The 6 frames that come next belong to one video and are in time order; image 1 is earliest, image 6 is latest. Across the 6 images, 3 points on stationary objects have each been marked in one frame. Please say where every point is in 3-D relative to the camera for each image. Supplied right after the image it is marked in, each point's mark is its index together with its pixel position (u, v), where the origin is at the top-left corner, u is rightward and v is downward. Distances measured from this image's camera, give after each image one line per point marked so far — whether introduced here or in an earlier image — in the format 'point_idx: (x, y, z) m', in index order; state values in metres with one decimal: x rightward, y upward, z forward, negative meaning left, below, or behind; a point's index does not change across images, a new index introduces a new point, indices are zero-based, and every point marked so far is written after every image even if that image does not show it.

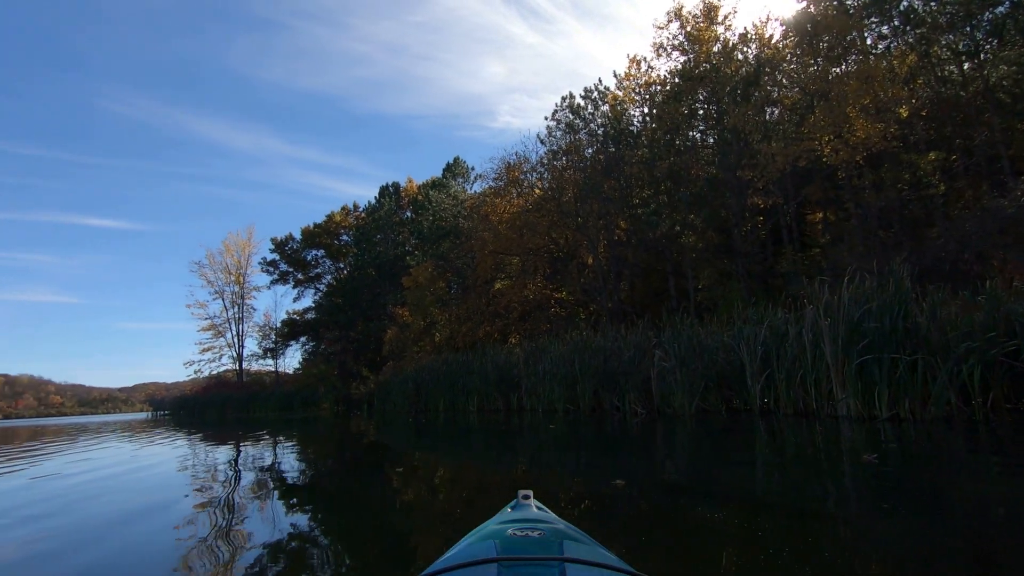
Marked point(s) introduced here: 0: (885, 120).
0: (+10.1, +4.6, +15.0) m
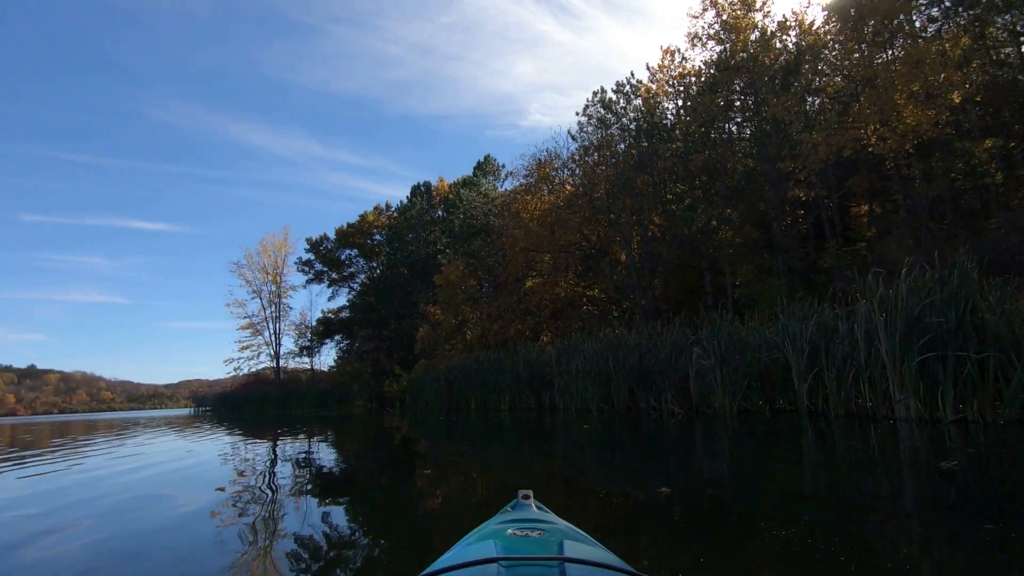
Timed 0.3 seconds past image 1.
0: (+10.9, +4.7, +14.2) m
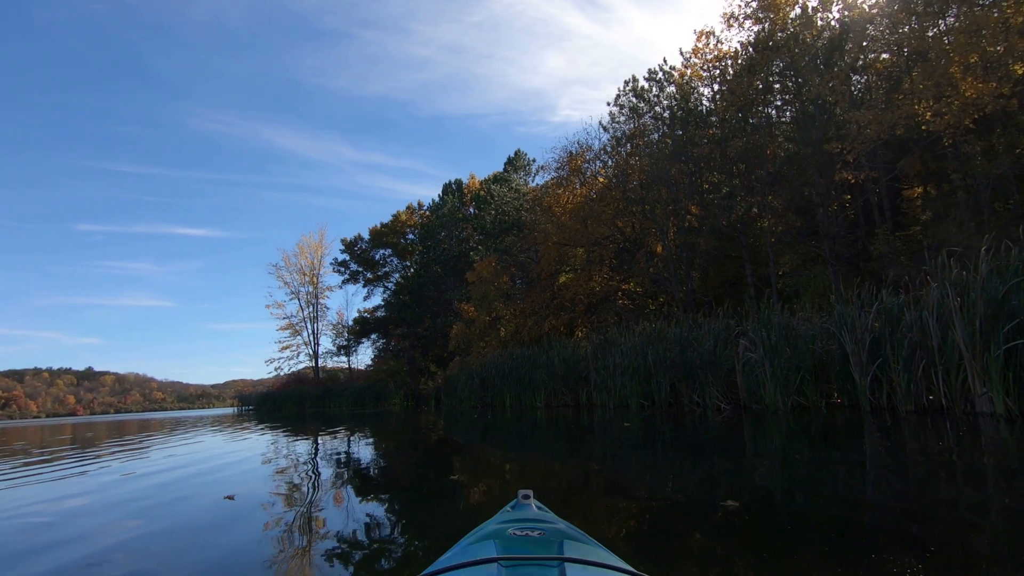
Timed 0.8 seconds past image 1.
0: (+11.6, +5.0, +13.2) m
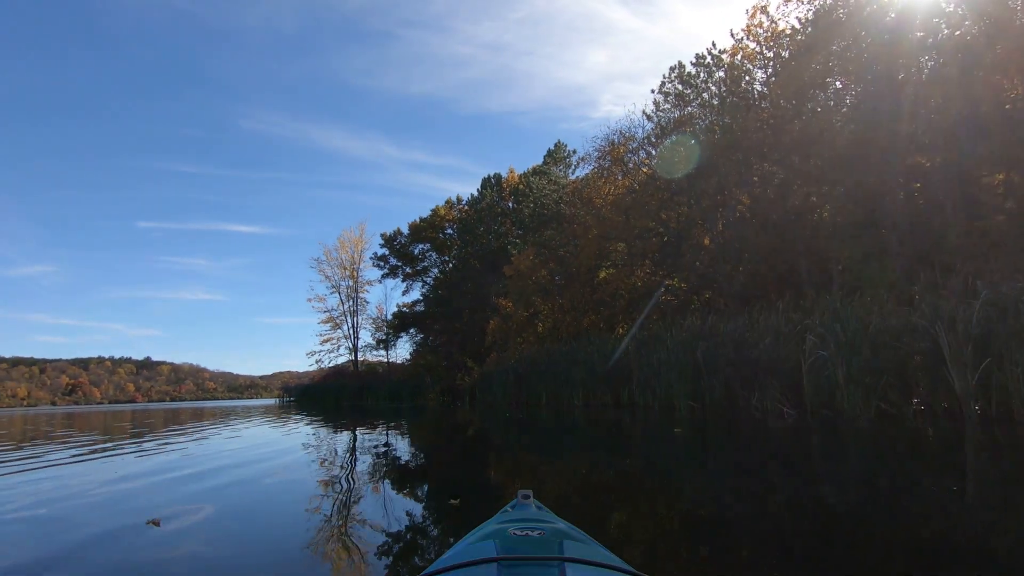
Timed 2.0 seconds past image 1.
0: (+12.5, +5.1, +11.8) m
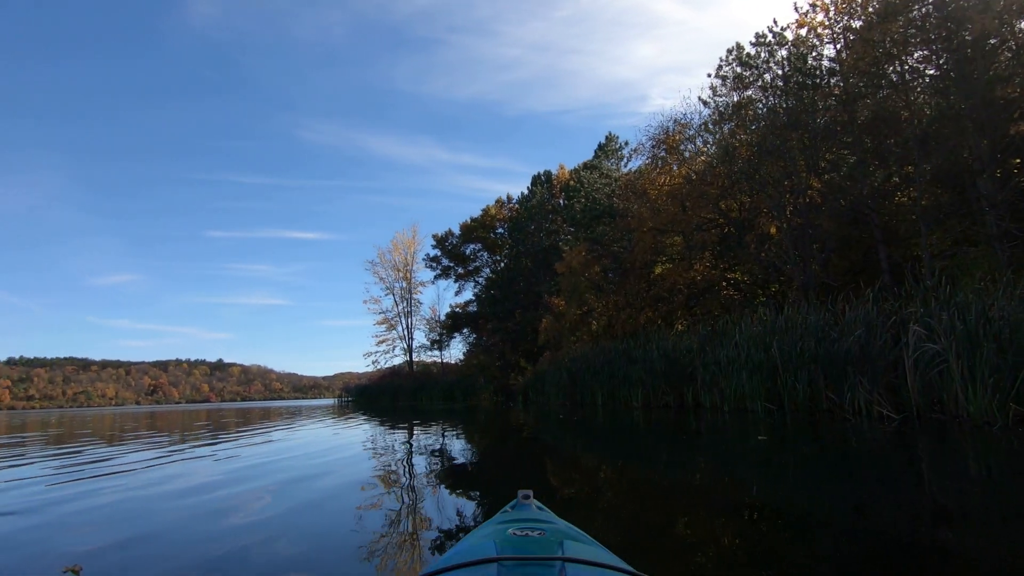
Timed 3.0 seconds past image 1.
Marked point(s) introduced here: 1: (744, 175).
0: (+13.4, +5.4, +10.1) m
1: (+7.5, +3.6, +18.1) m
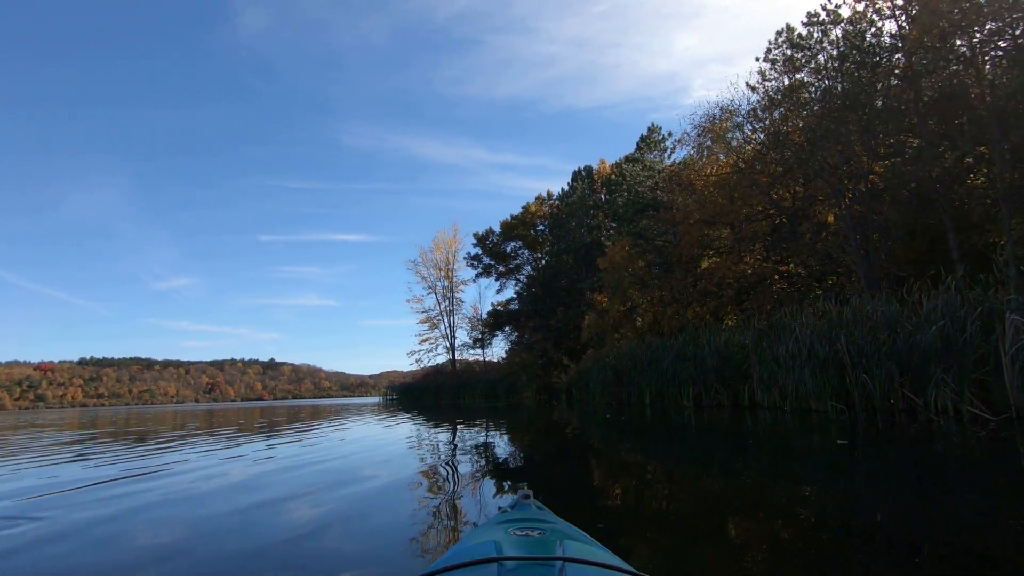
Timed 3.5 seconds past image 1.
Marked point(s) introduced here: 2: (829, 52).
0: (+14.1, +5.7, +8.8) m
1: (+8.8, +3.9, +17.2) m
2: (+9.7, +7.3, +16.9) m
